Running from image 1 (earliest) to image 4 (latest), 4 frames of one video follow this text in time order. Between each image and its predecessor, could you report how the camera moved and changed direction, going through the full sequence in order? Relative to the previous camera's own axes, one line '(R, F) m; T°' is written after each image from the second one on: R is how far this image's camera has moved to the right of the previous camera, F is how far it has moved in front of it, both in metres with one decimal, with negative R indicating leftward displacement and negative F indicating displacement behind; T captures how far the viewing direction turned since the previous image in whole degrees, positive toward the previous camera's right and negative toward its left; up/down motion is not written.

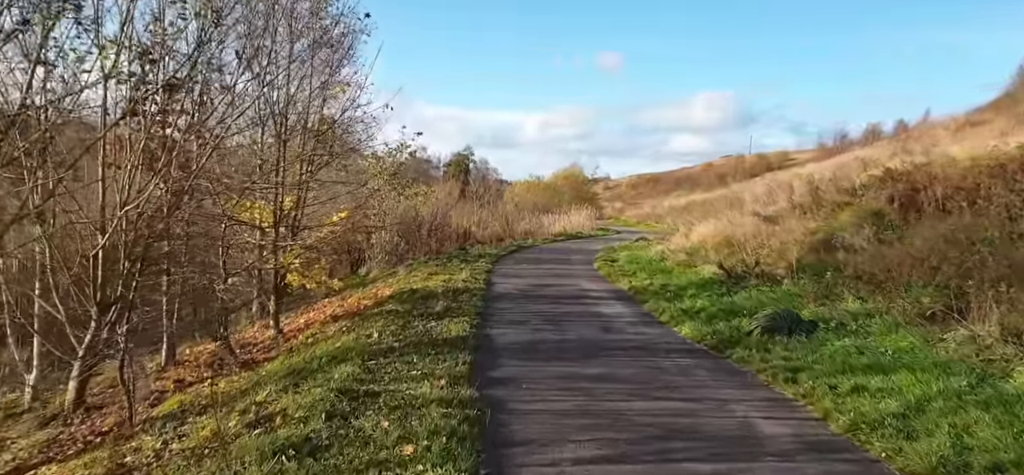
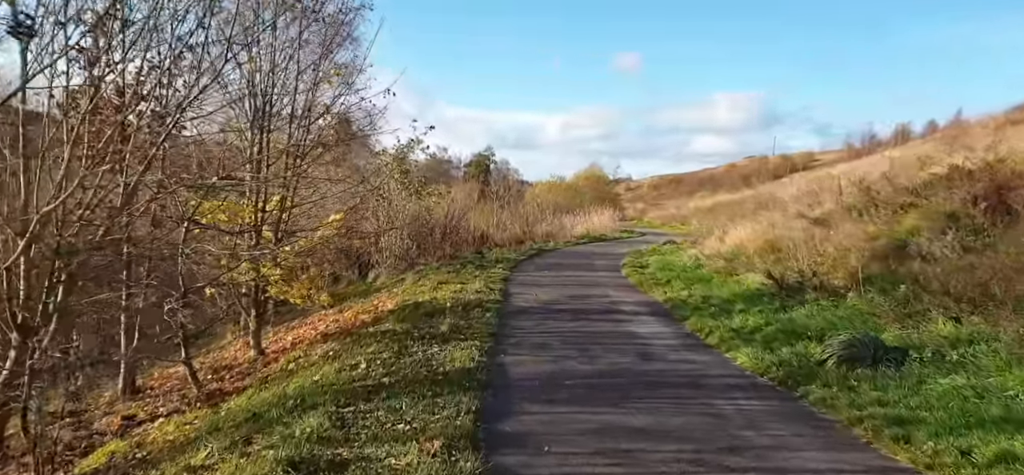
(0.0, +1.8) m; -2°
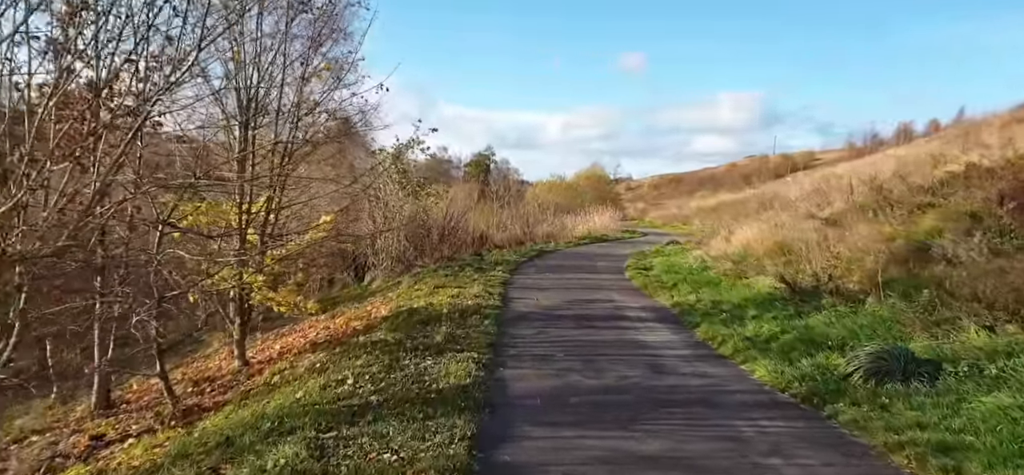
(0.0, +0.6) m; 0°
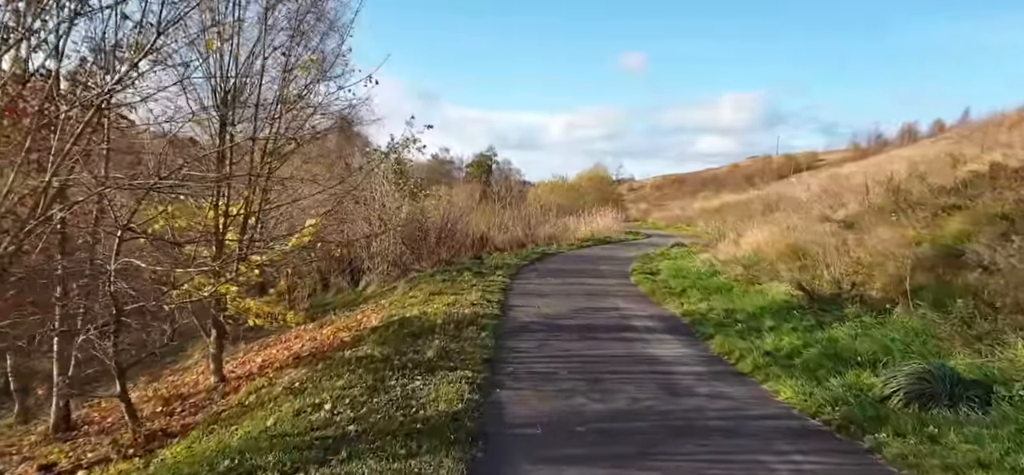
(0.0, +0.8) m; 0°
